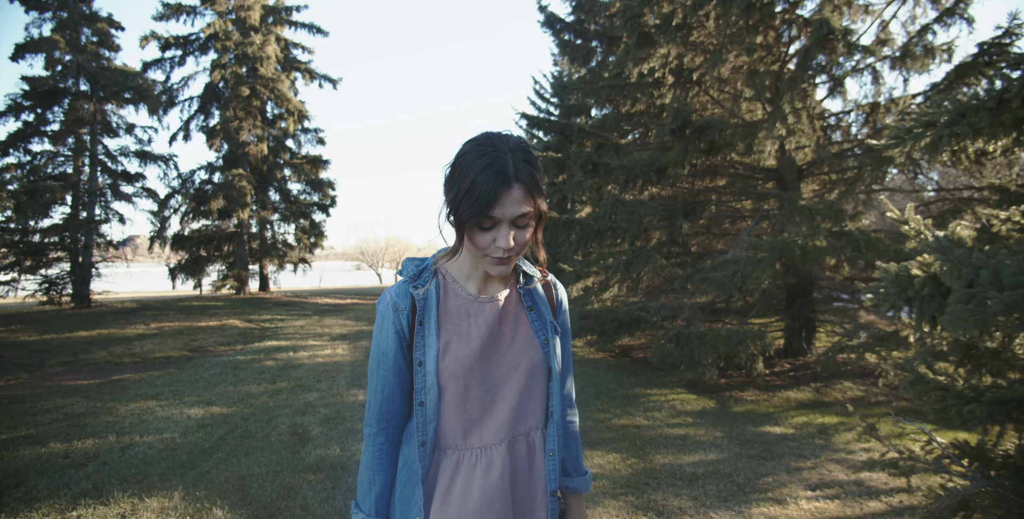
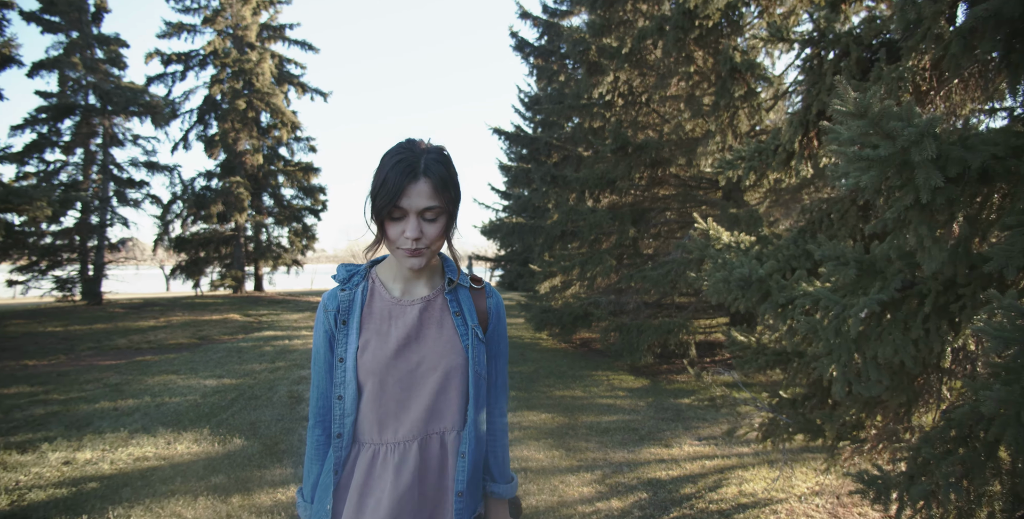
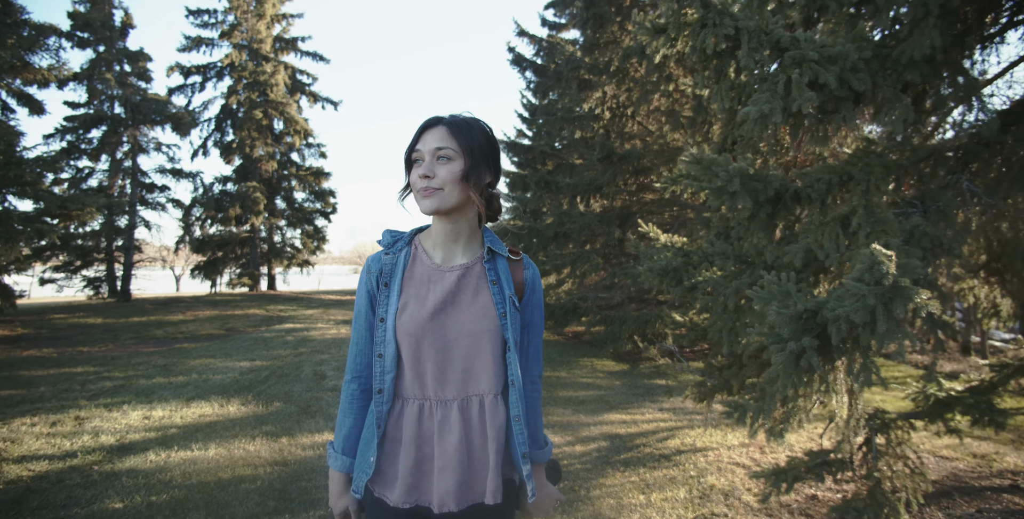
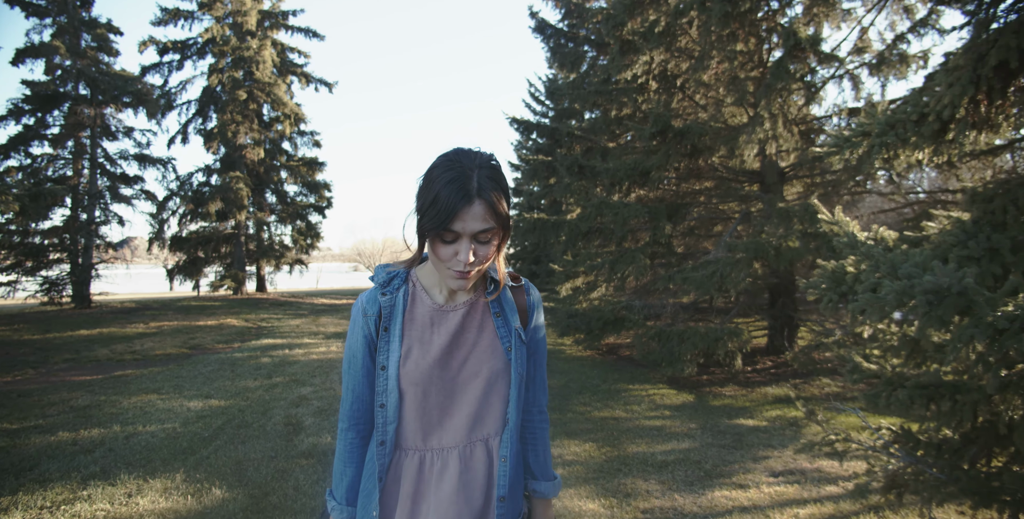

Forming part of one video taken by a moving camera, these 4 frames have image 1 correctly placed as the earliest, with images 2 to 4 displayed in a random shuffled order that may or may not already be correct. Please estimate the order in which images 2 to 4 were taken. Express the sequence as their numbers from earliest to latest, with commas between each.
4, 2, 3
